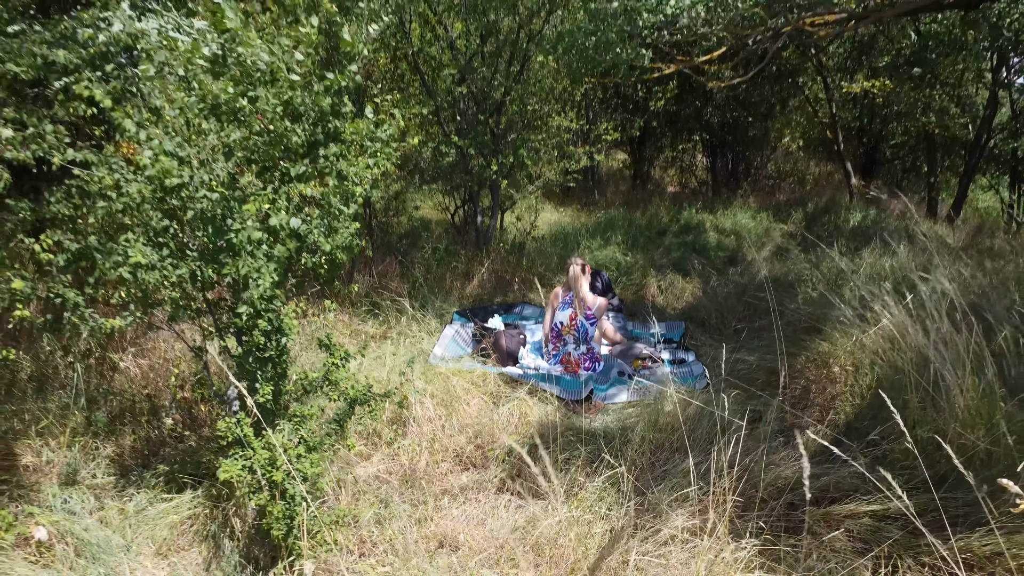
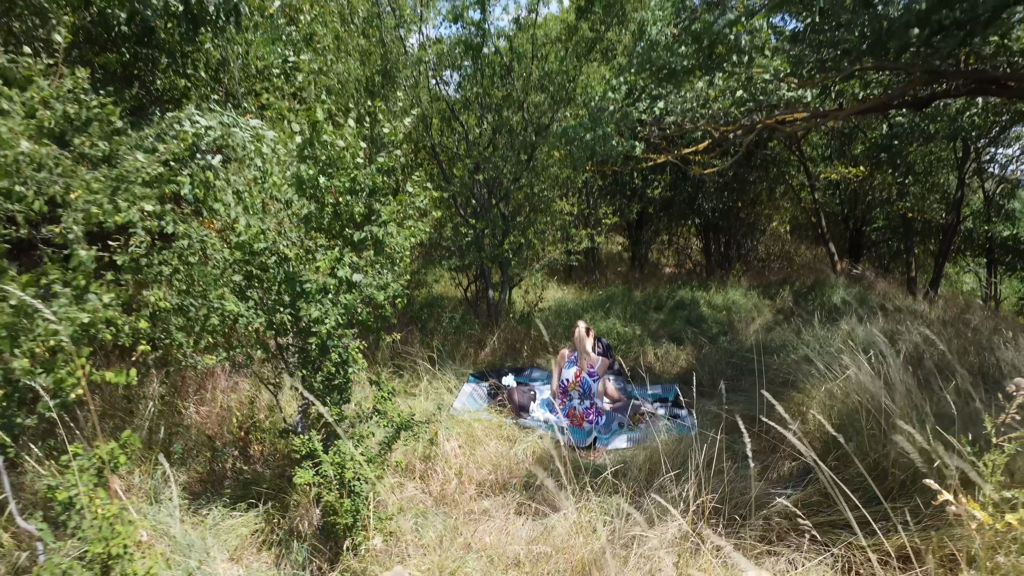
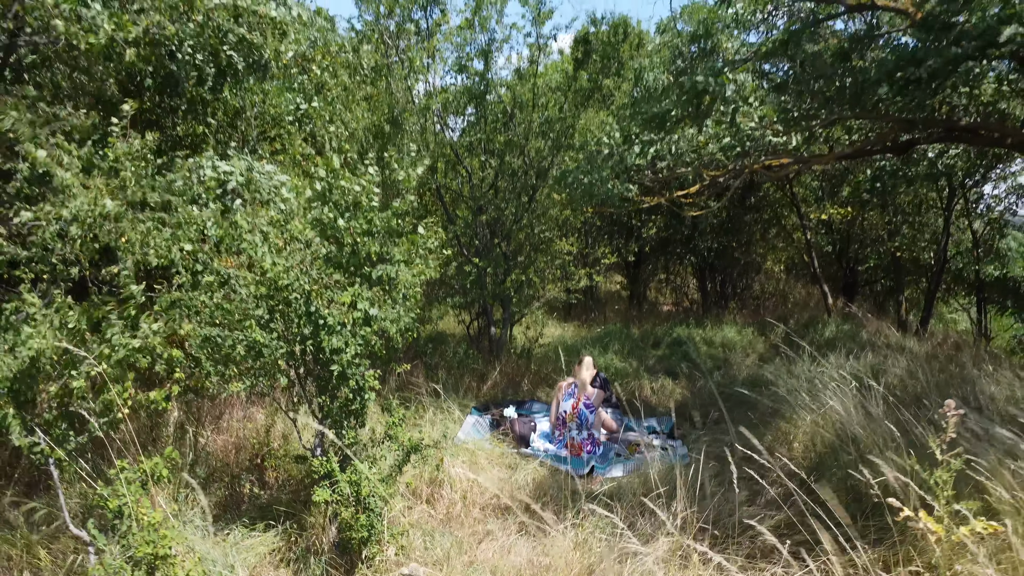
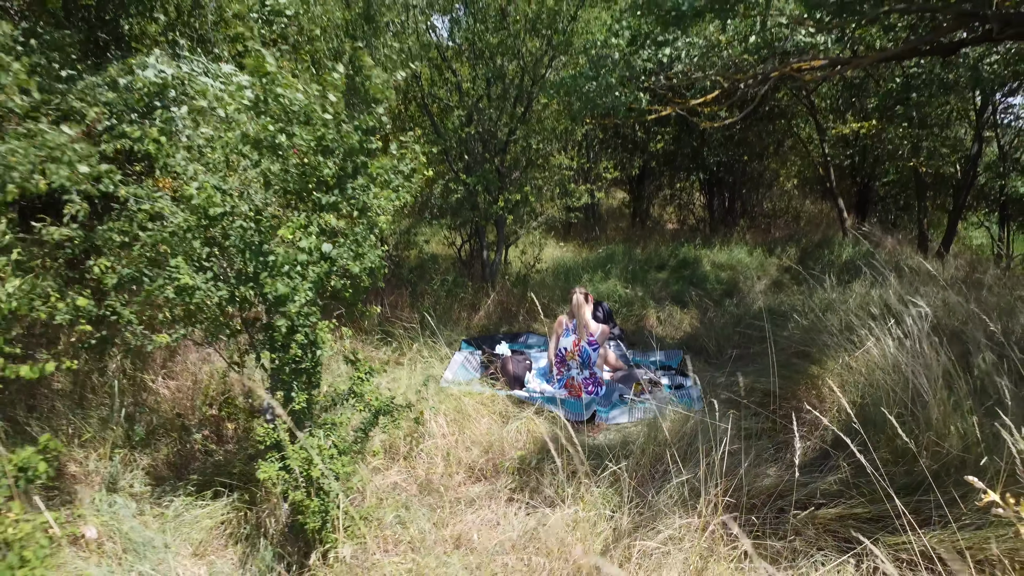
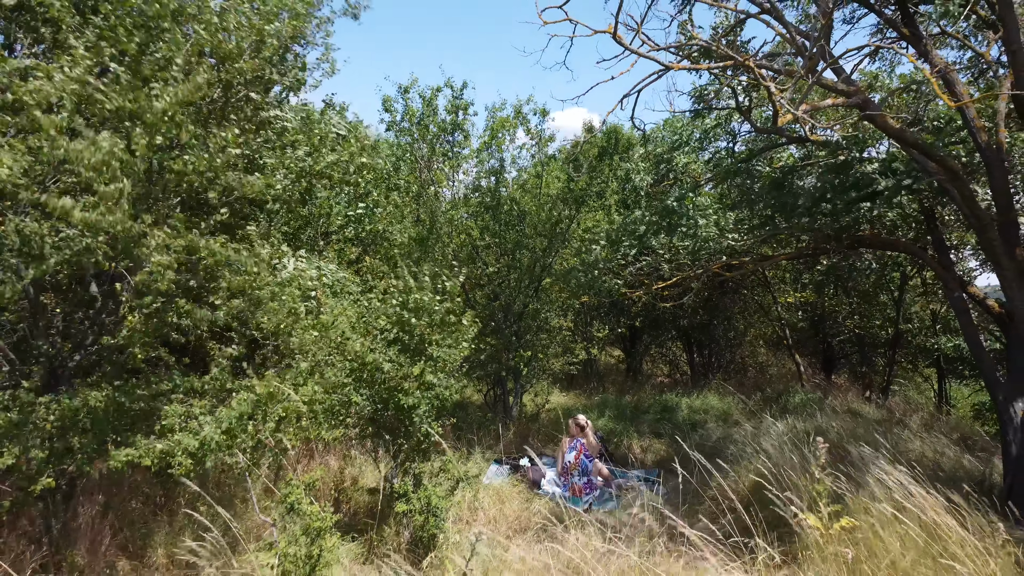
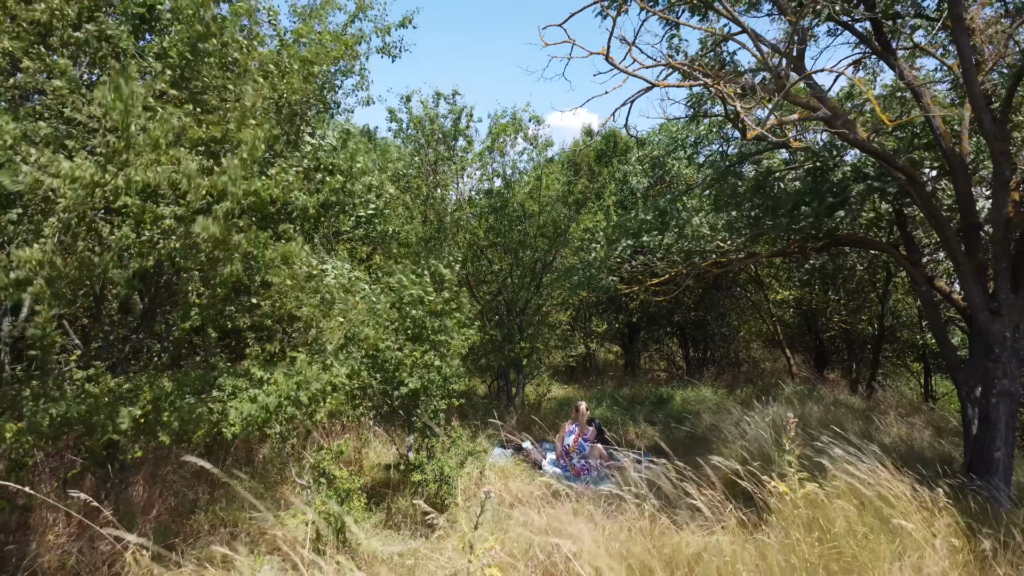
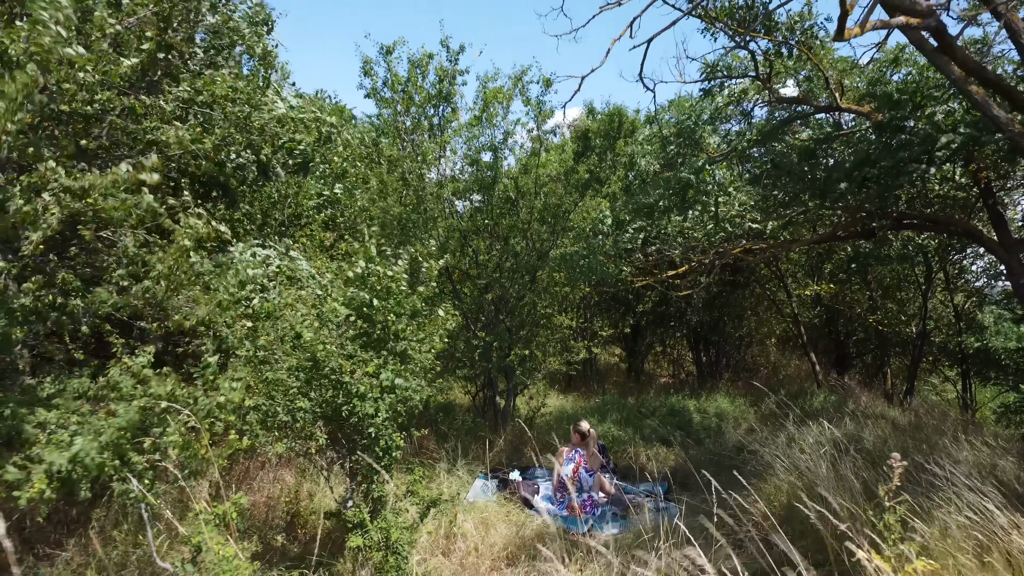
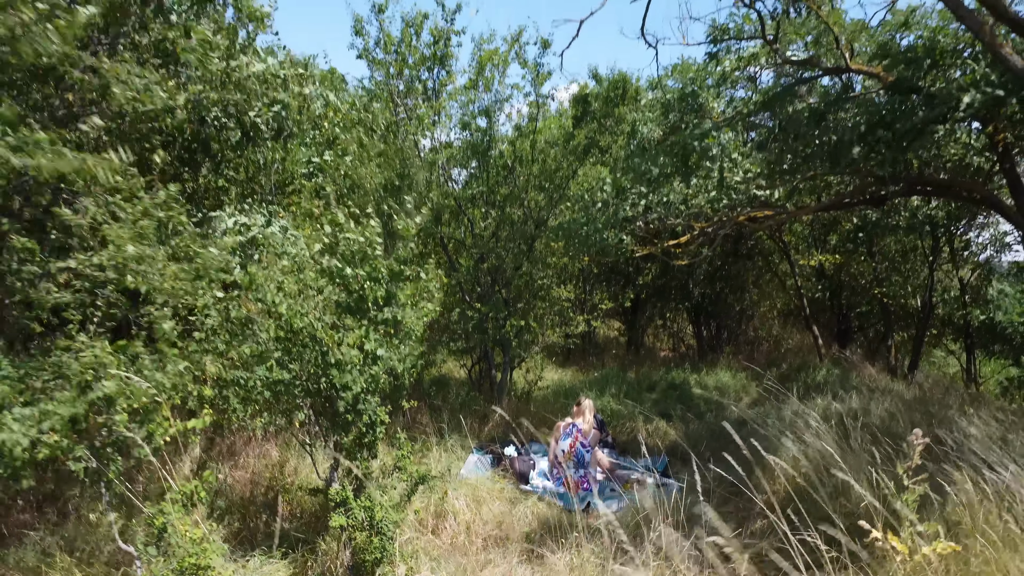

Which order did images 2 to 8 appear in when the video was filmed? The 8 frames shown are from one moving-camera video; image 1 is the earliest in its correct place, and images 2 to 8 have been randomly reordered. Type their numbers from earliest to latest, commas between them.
4, 2, 3, 8, 7, 5, 6
